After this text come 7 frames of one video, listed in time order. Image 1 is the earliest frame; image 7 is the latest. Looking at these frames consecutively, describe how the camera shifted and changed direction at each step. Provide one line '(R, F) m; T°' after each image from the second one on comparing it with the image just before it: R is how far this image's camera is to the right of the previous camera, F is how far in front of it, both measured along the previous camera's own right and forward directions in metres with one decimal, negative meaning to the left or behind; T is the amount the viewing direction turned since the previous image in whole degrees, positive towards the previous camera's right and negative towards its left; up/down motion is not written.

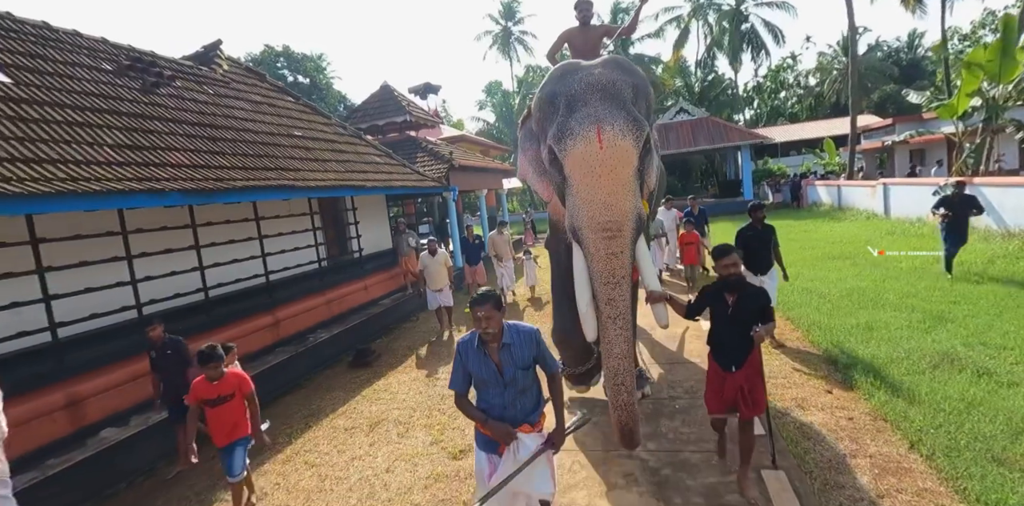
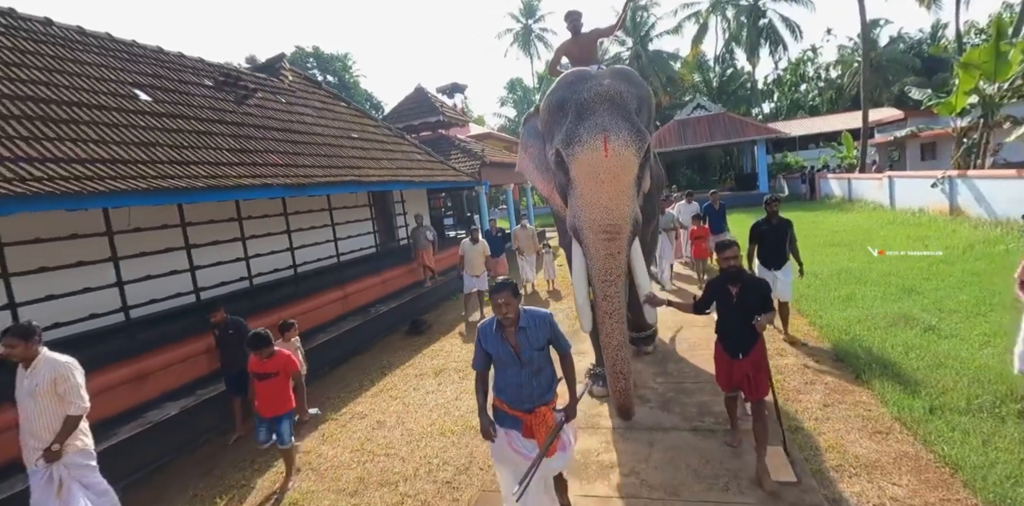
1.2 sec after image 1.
(-0.2, -1.1) m; -2°
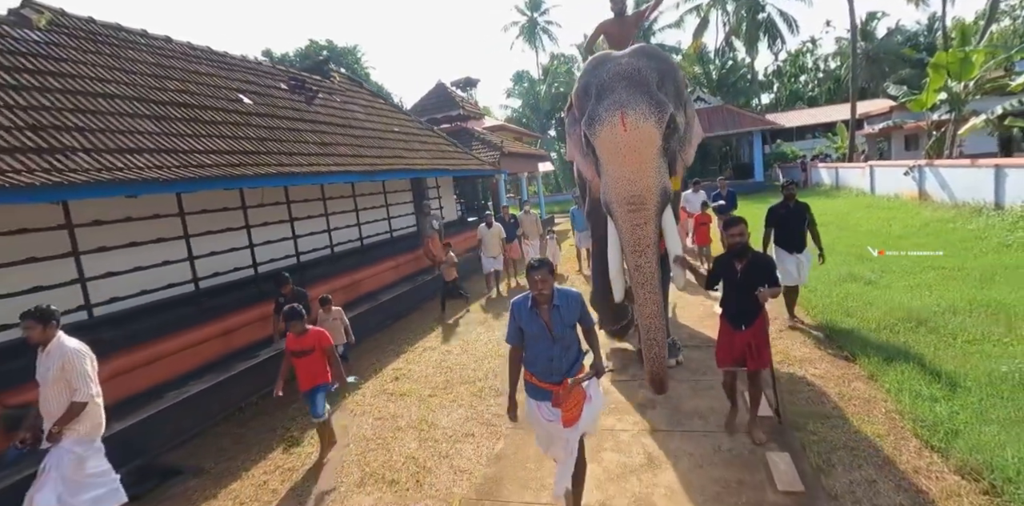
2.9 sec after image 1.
(-0.4, -1.4) m; 0°
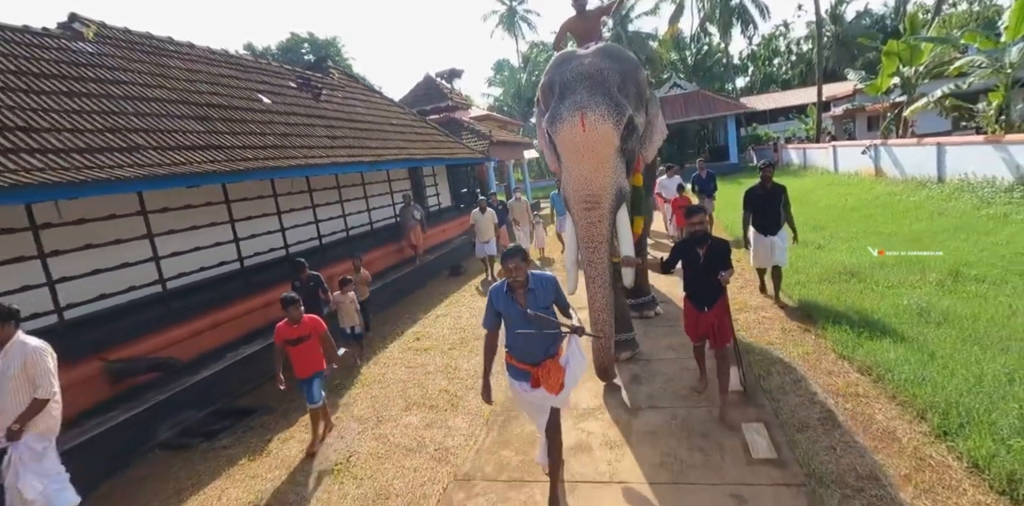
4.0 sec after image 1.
(-0.2, -0.9) m; +2°
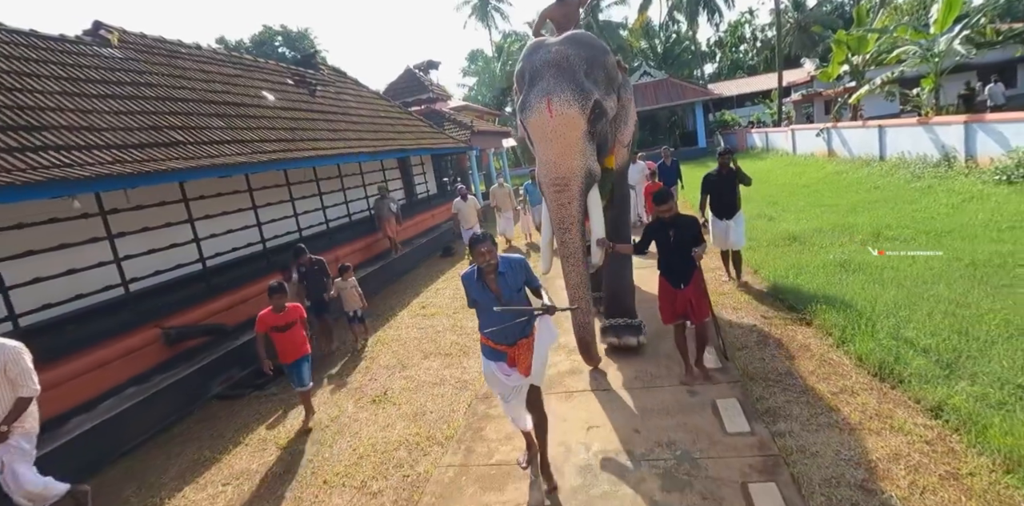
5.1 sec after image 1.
(-0.2, -0.9) m; +3°
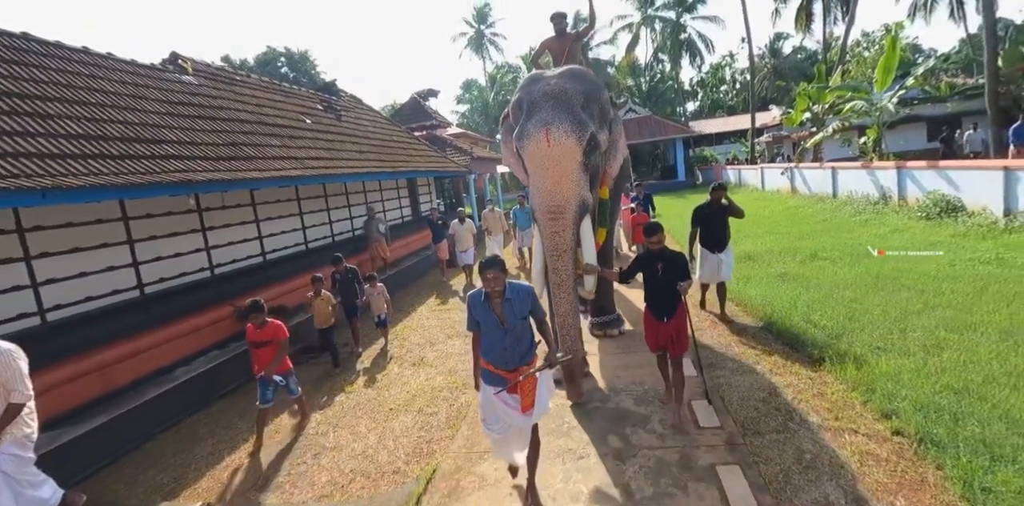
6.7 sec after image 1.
(-0.3, -1.3) m; +2°
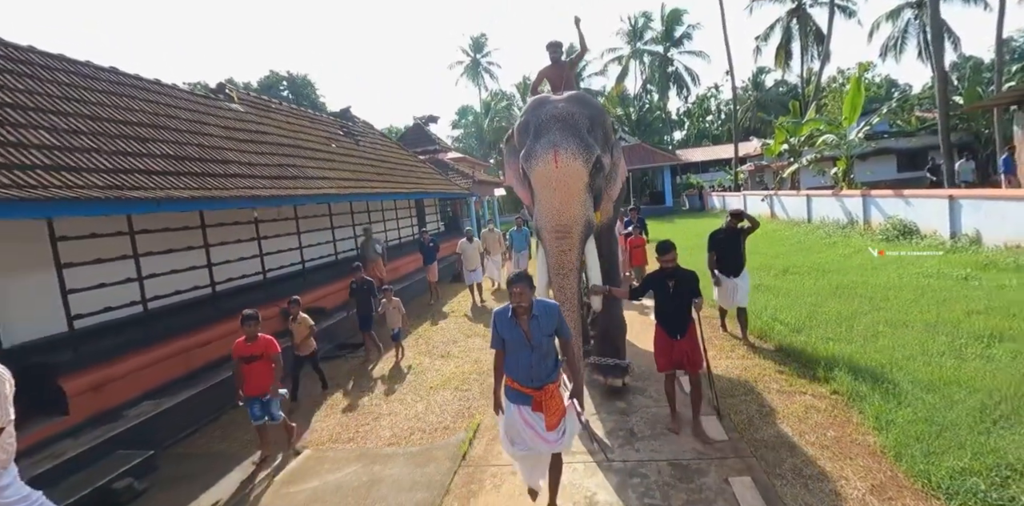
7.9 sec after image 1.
(-0.3, -1.0) m; +1°
